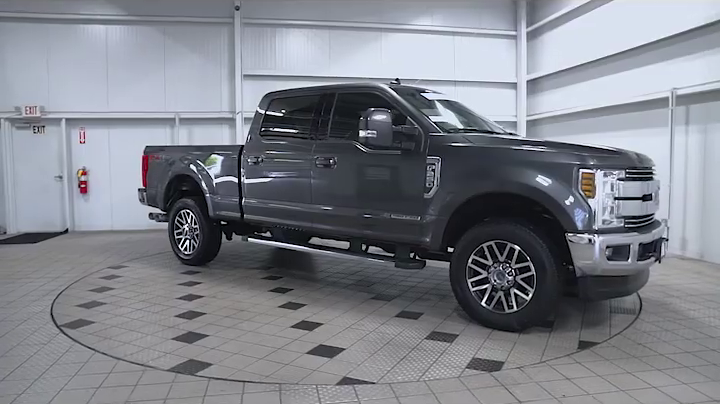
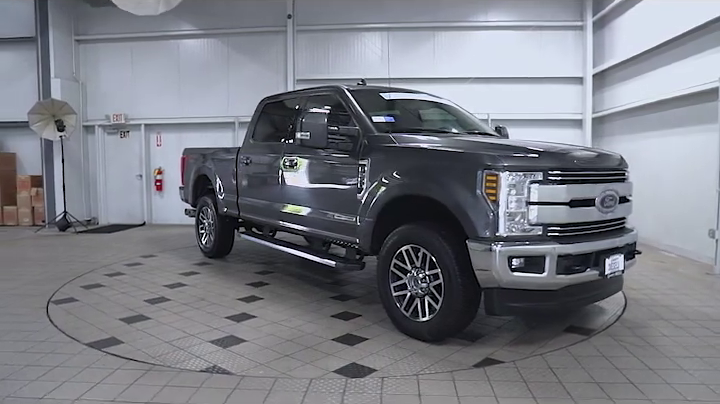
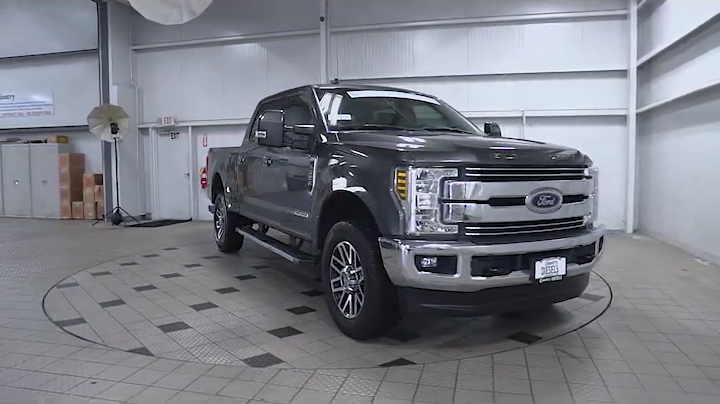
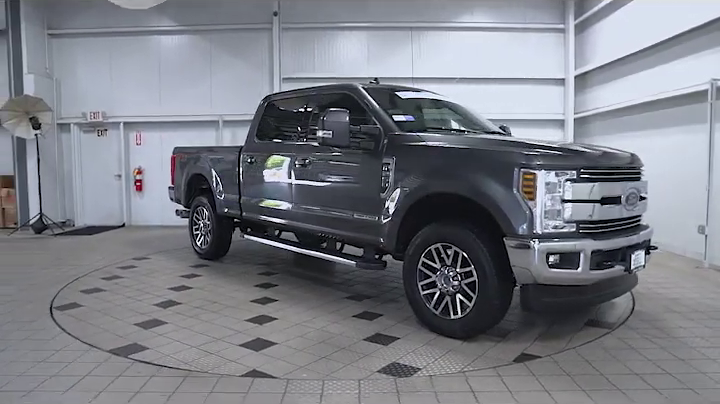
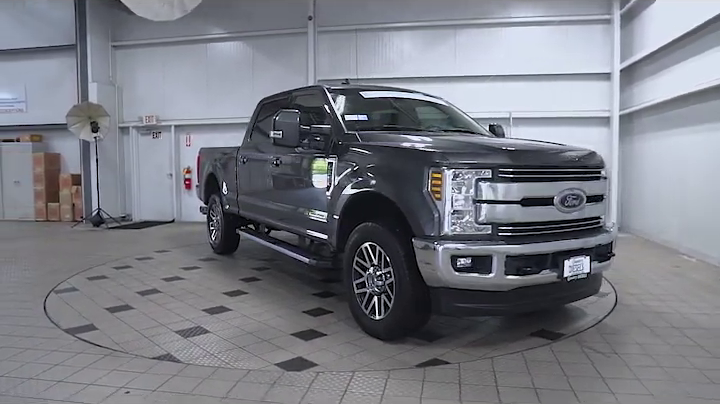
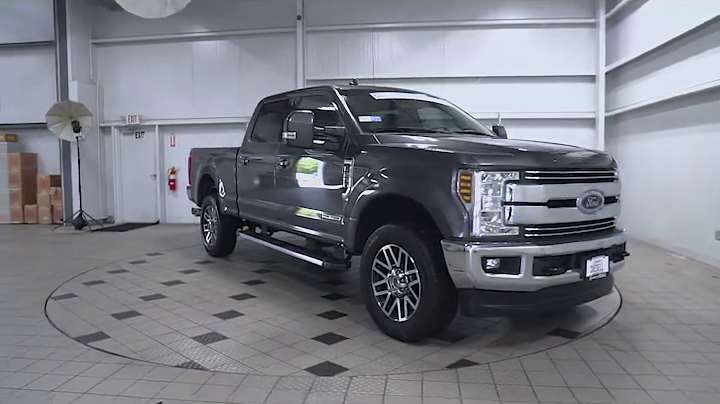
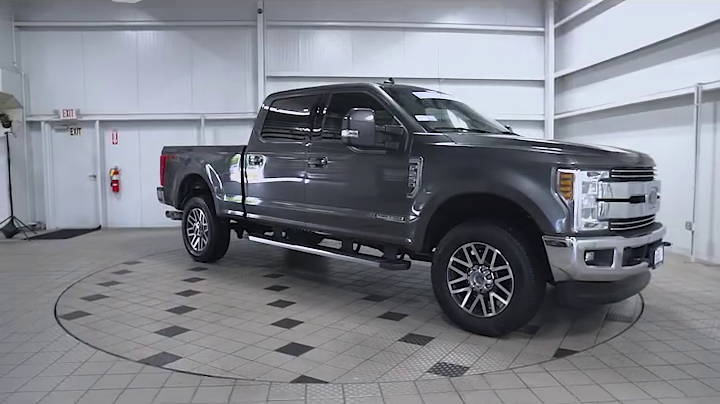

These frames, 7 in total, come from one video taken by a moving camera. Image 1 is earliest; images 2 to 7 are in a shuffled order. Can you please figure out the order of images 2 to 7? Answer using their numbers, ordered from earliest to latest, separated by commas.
7, 4, 2, 6, 5, 3
